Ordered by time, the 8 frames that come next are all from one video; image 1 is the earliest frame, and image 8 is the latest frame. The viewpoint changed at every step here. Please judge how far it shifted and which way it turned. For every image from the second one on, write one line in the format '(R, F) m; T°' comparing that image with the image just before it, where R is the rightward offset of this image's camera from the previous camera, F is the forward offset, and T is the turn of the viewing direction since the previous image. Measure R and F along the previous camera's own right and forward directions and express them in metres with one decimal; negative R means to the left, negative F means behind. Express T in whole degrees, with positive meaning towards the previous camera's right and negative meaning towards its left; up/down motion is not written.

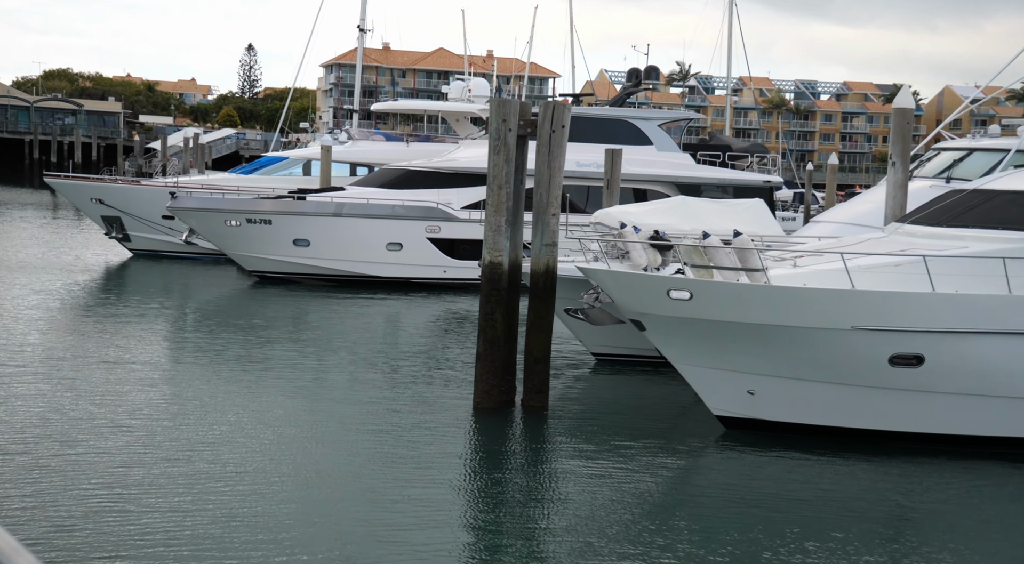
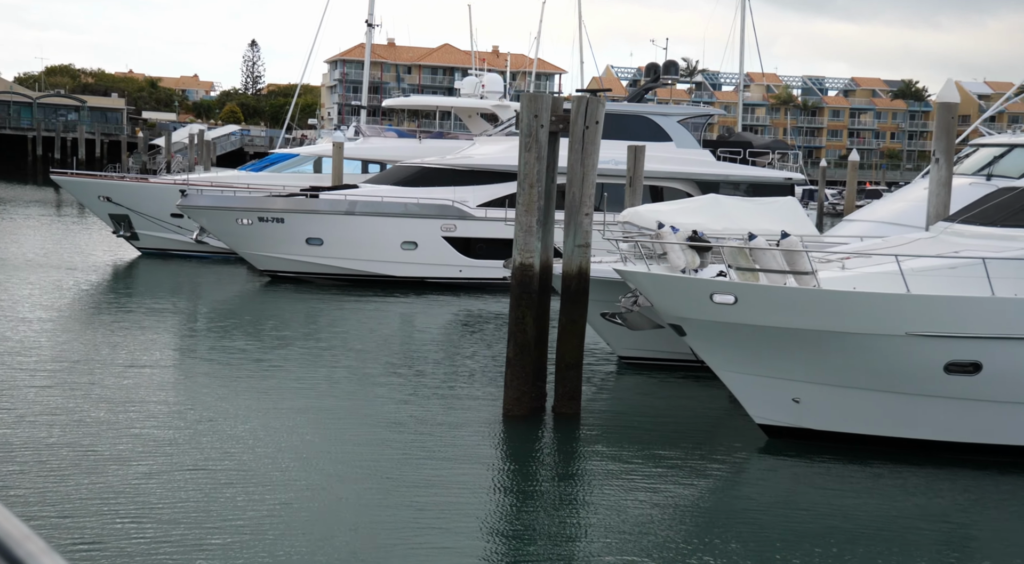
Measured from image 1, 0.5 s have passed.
(-0.2, +0.4) m; 0°
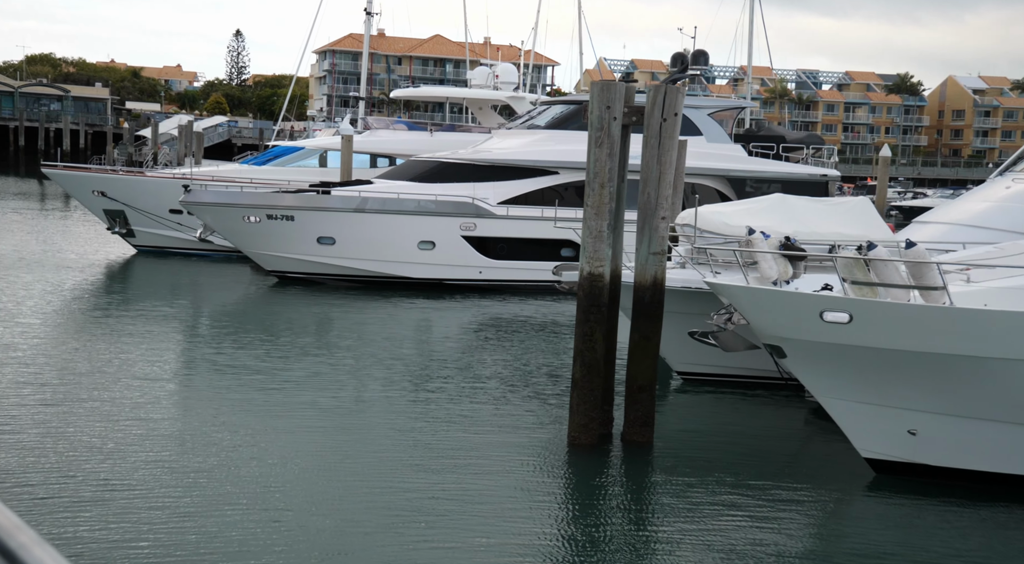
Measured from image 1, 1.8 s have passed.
(-0.6, +1.2) m; +1°
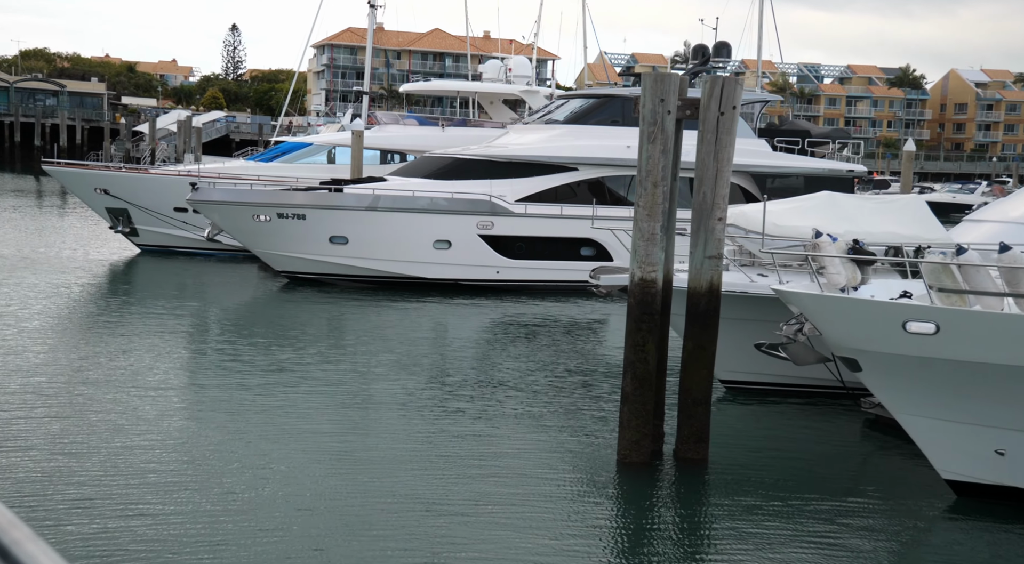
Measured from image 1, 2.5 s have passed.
(-0.3, +0.7) m; 0°
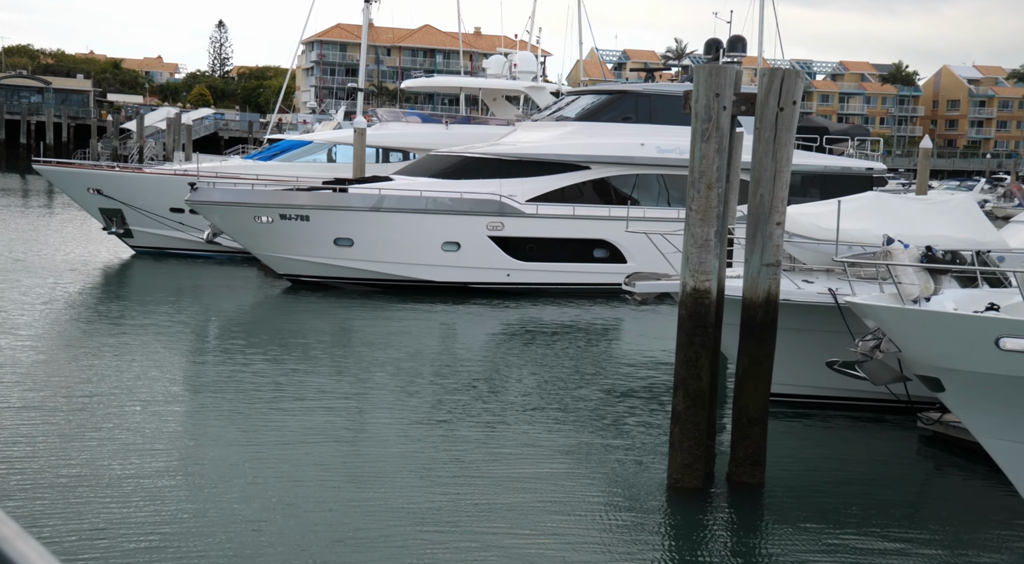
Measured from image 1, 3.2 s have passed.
(-0.3, +0.7) m; +1°
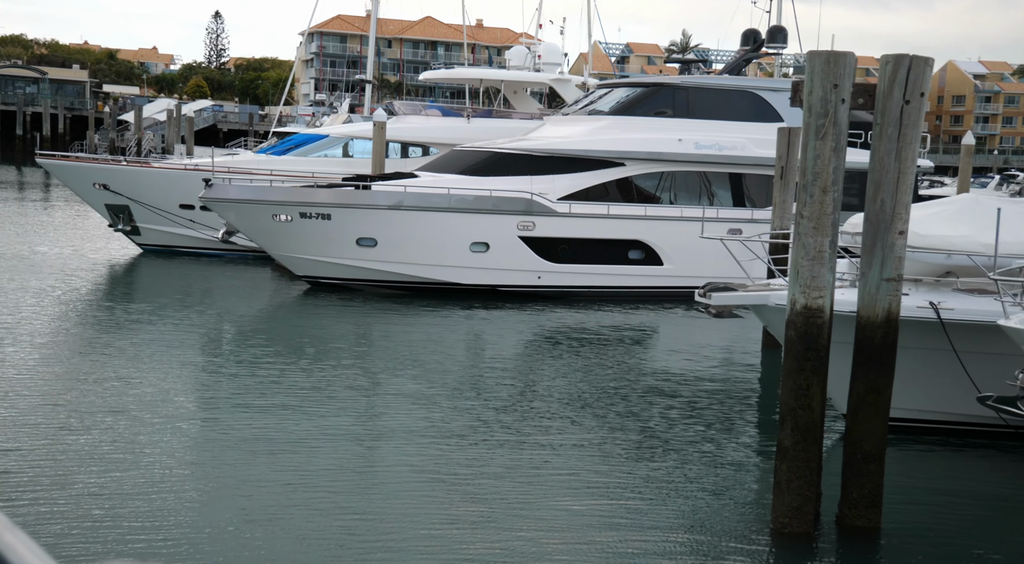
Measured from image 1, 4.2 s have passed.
(-0.5, +1.0) m; 0°
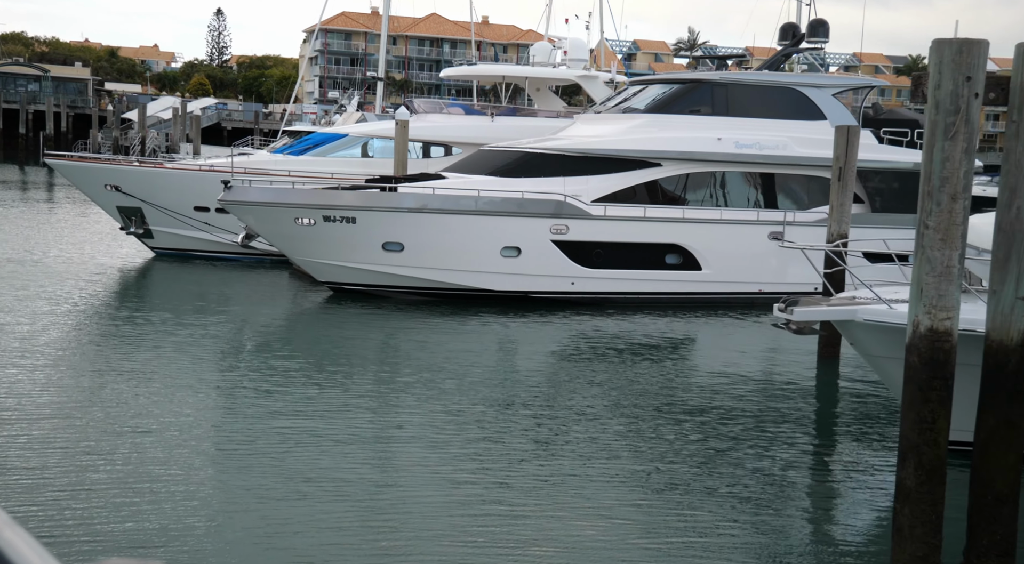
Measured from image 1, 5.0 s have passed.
(-0.4, +0.9) m; 0°
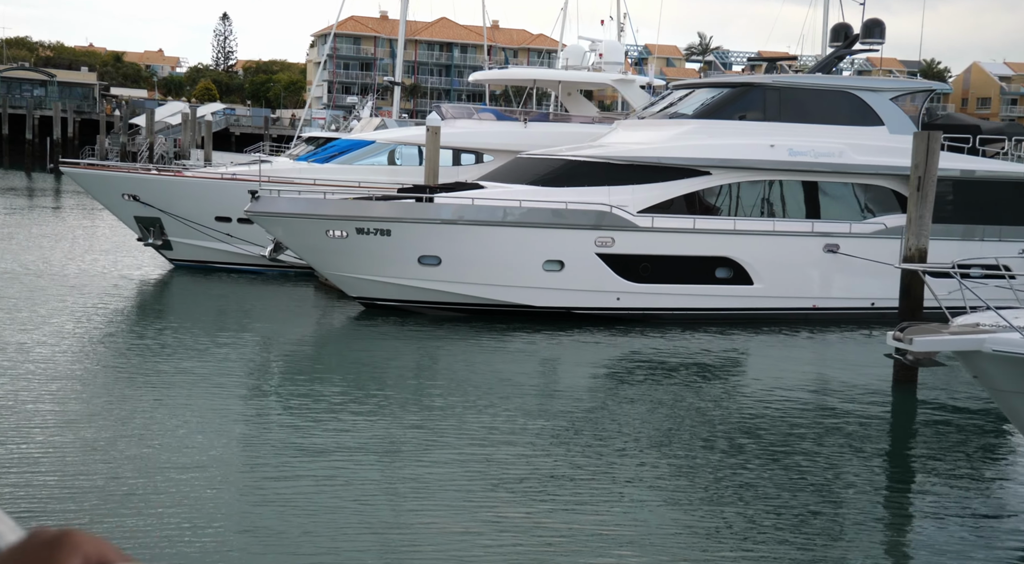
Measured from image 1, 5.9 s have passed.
(-0.5, +1.0) m; 0°
